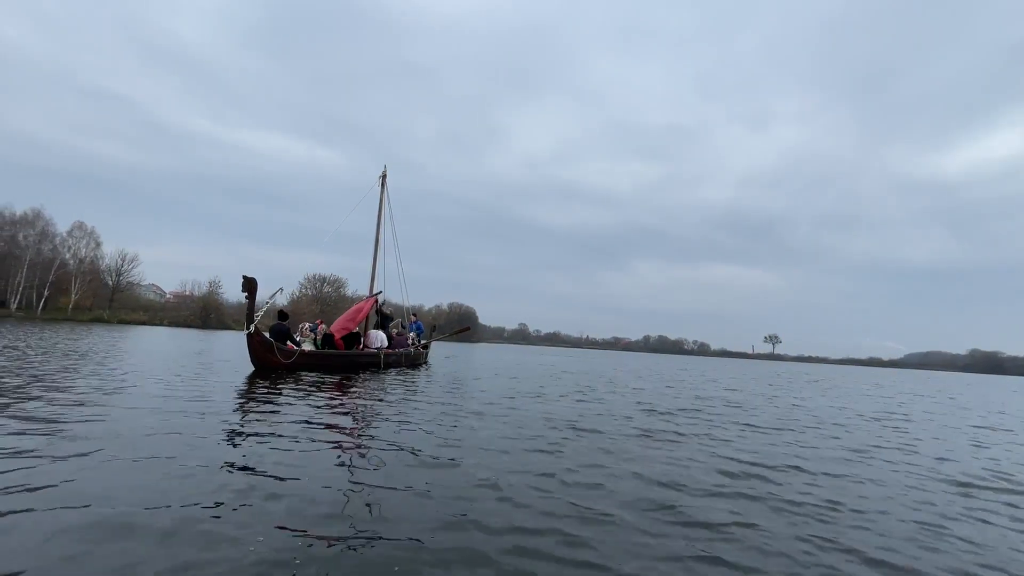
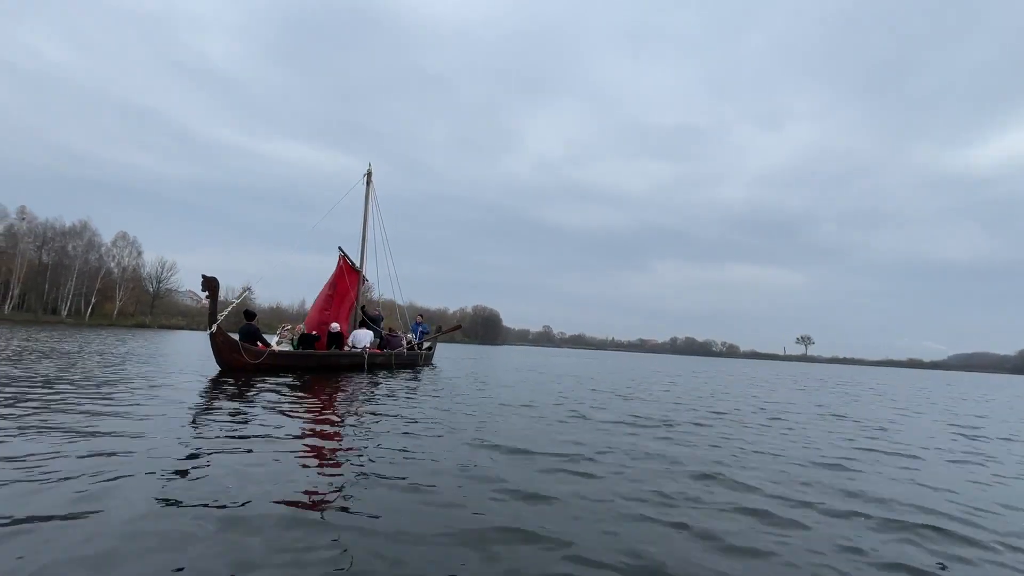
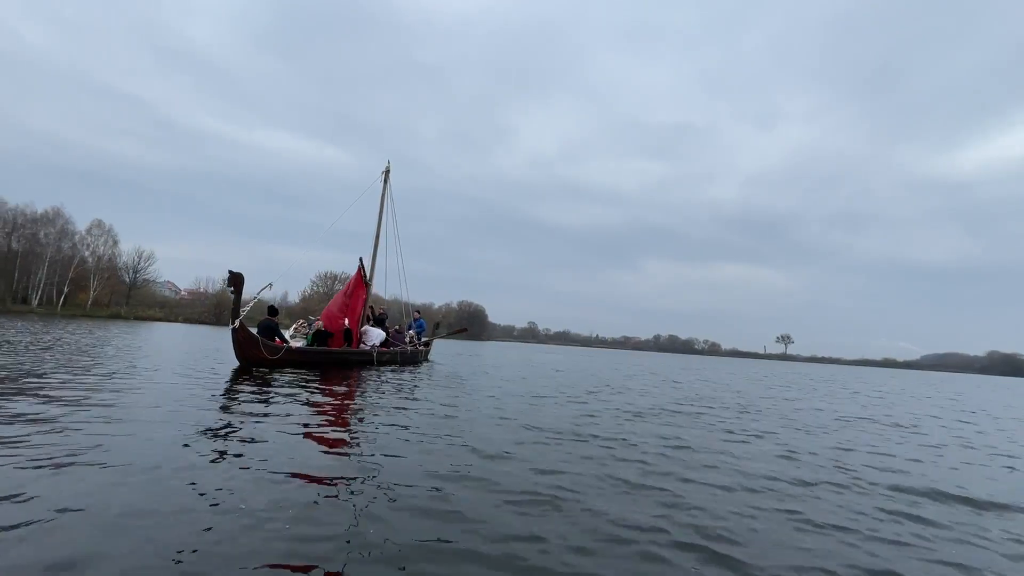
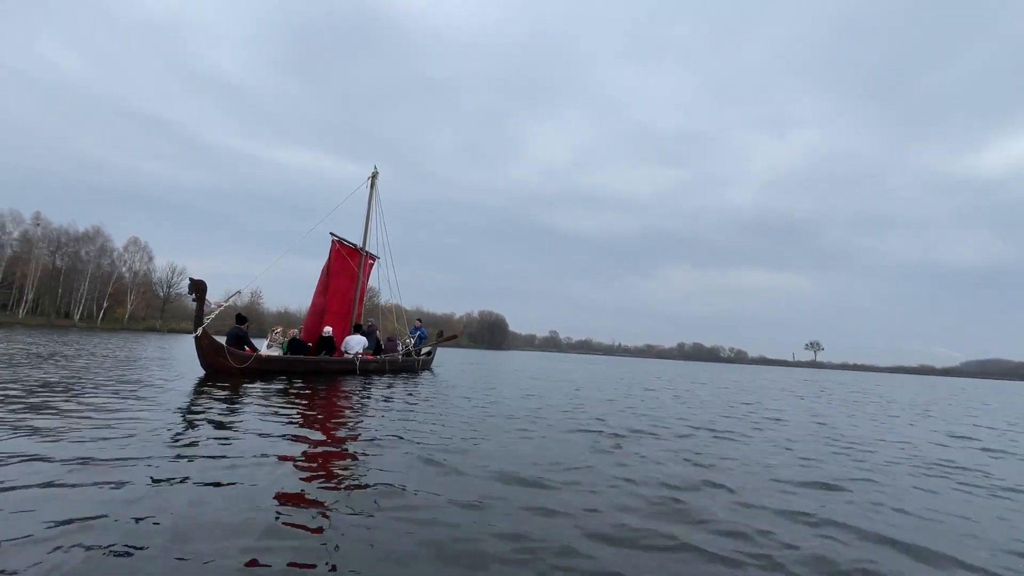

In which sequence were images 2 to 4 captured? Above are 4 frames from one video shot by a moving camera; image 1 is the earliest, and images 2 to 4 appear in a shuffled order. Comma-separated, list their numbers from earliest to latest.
3, 2, 4
